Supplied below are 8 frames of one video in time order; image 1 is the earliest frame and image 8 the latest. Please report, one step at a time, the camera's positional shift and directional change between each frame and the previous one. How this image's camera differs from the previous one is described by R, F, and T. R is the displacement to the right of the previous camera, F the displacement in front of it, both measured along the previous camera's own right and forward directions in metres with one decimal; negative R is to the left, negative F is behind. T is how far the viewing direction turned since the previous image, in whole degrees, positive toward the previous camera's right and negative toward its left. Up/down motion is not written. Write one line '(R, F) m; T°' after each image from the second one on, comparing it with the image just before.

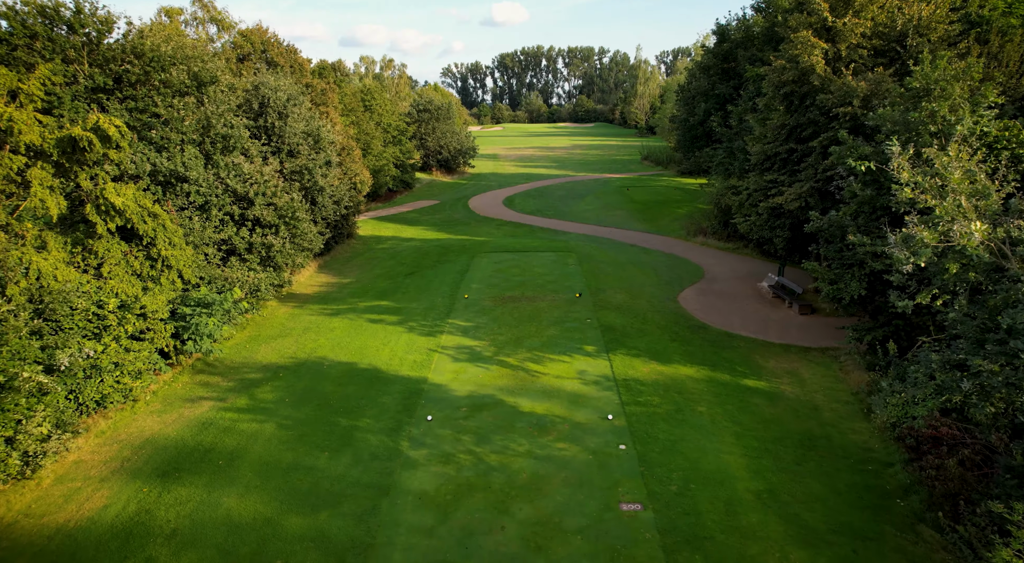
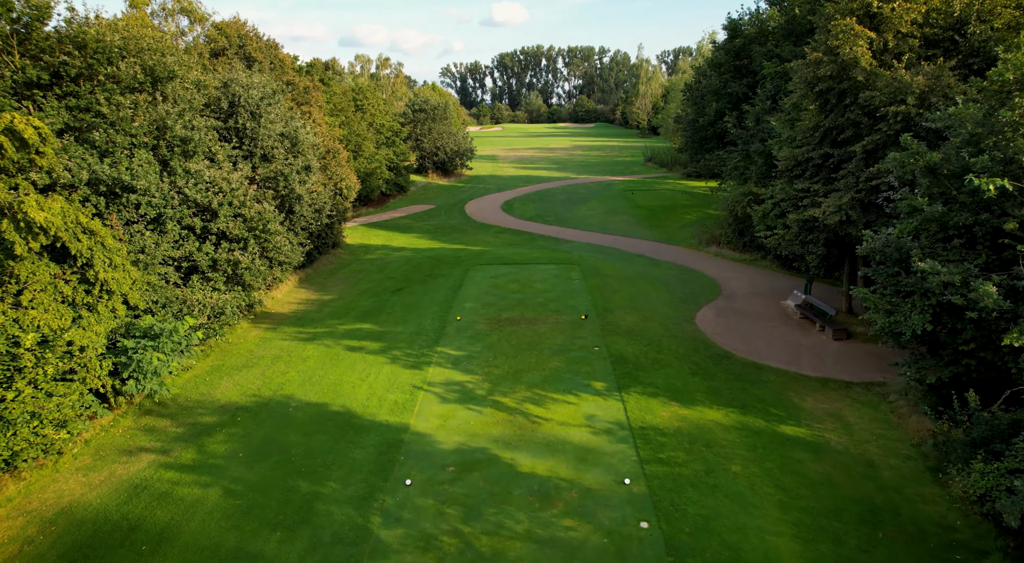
(+0.1, +2.6) m; 0°
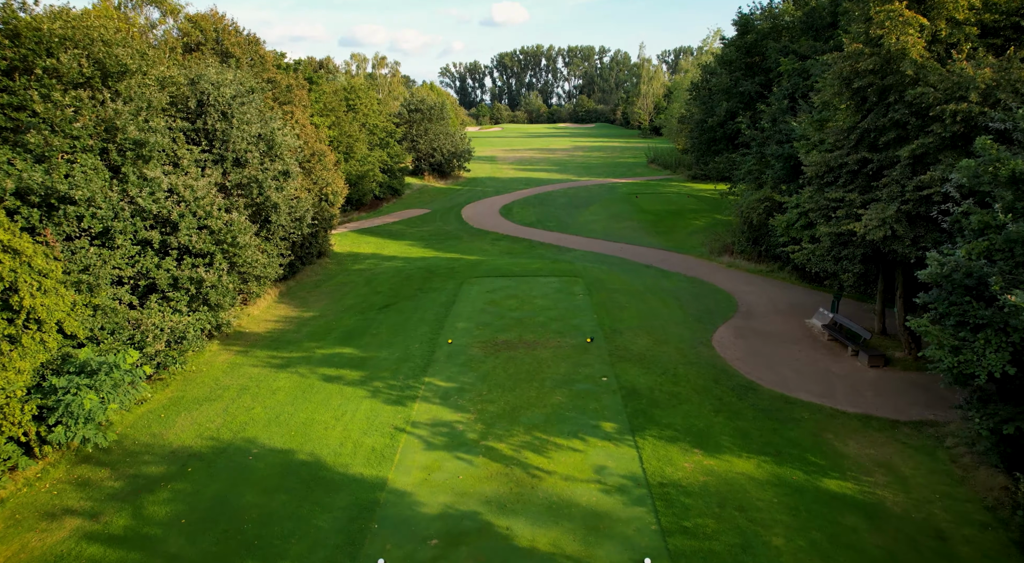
(+0.1, +2.2) m; 0°
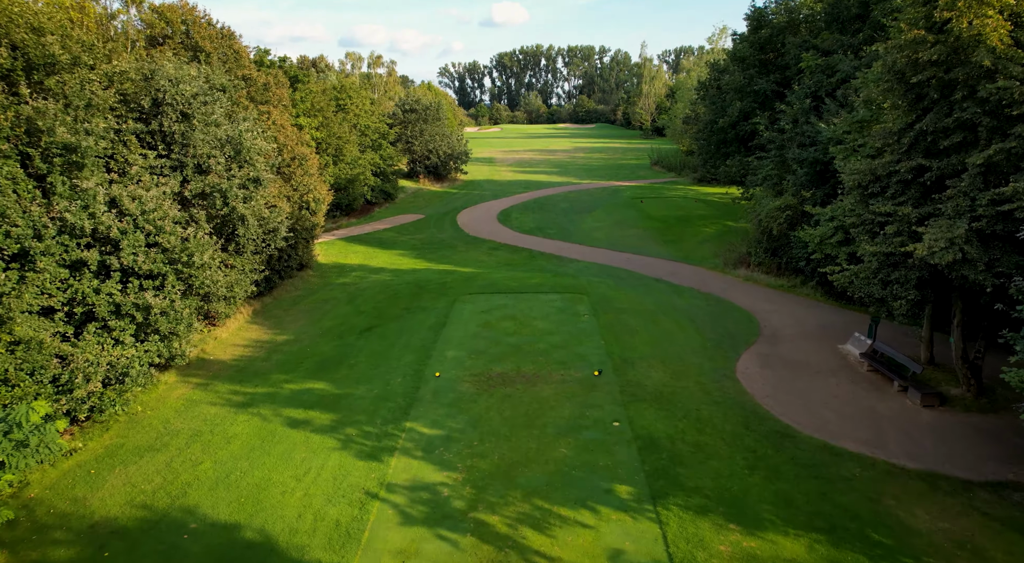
(+0.1, +2.5) m; 0°
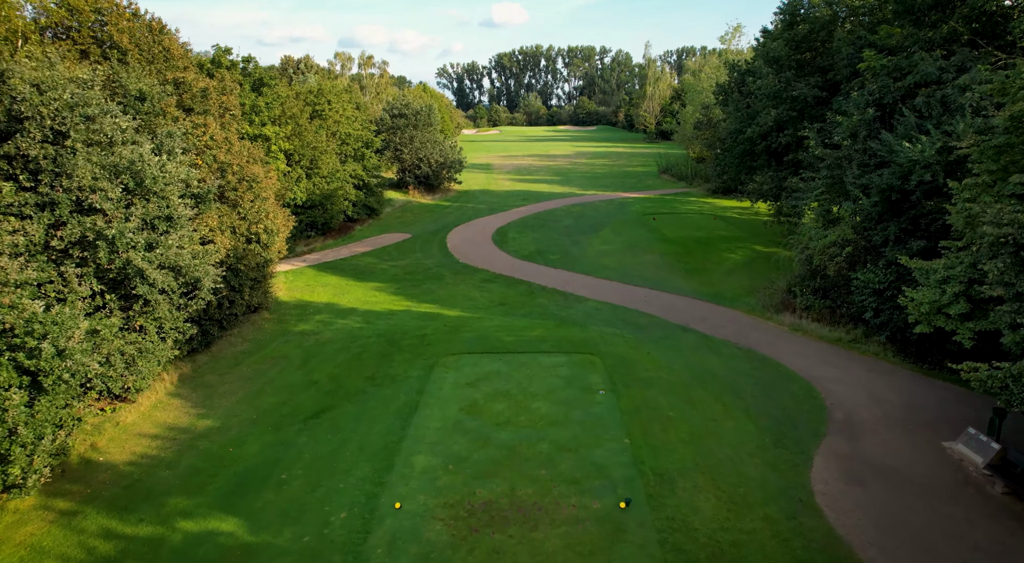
(+0.2, +5.1) m; 0°
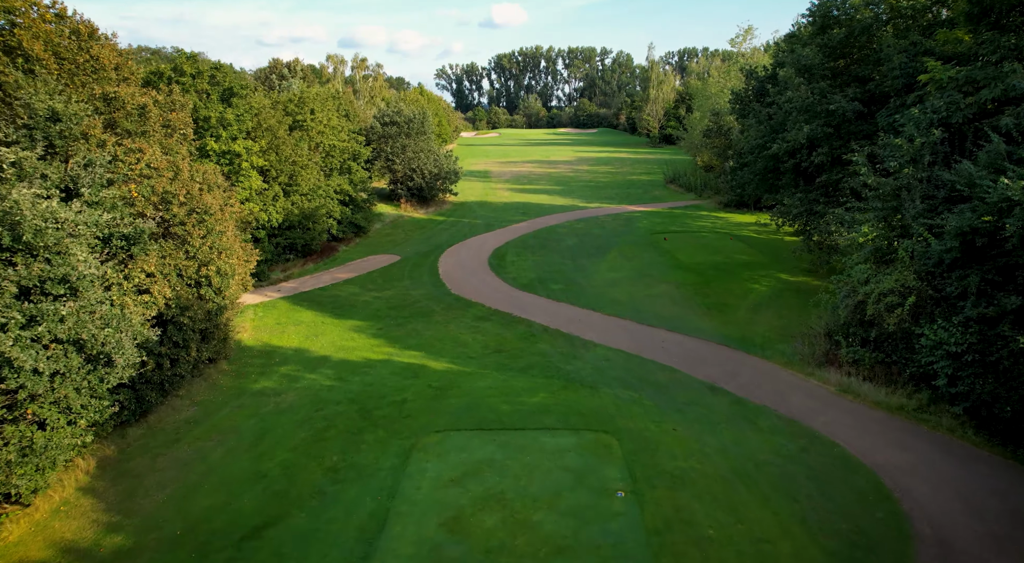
(+0.1, +3.6) m; 0°
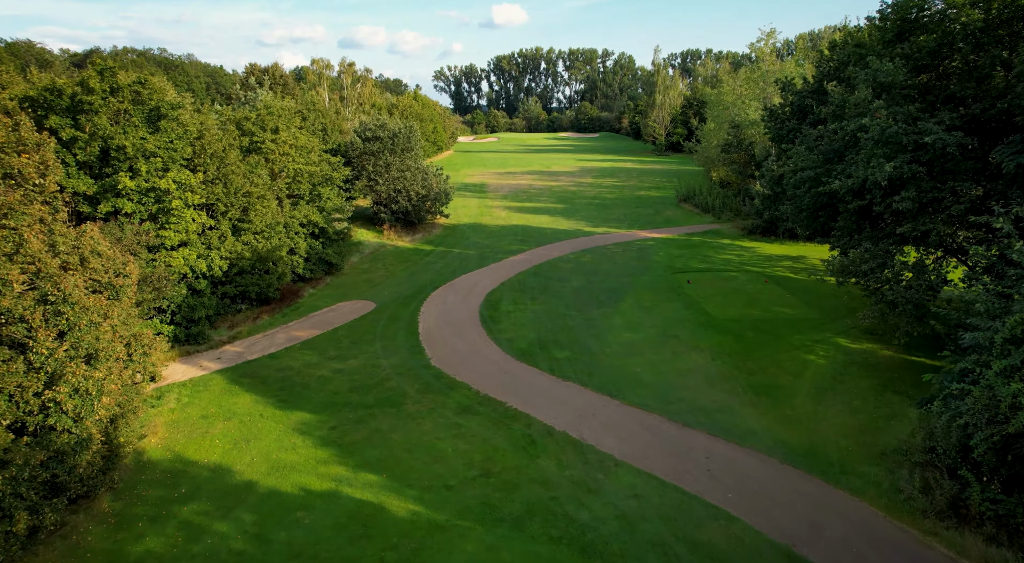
(+0.2, +6.1) m; 0°
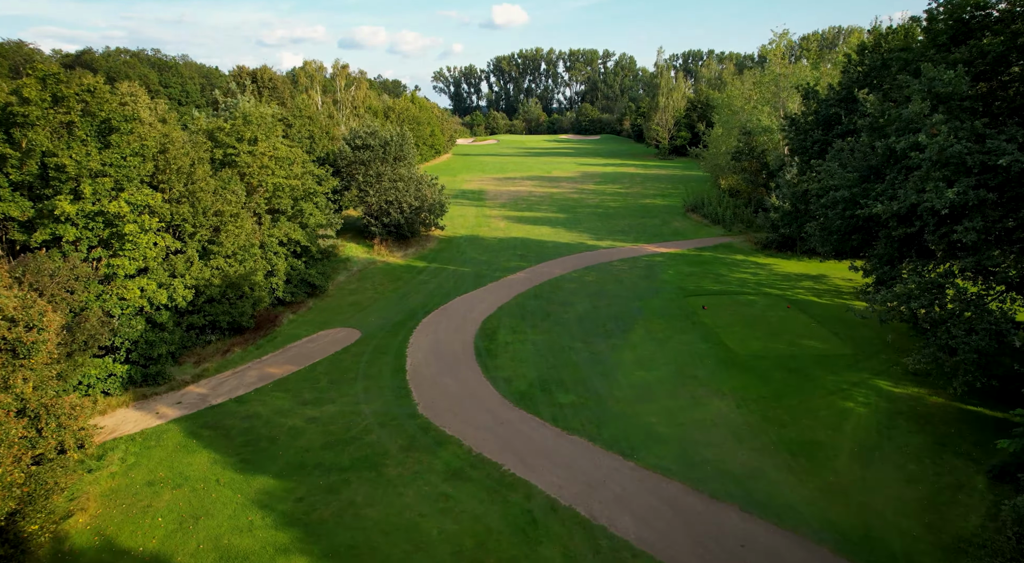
(+0.1, +3.0) m; 0°
